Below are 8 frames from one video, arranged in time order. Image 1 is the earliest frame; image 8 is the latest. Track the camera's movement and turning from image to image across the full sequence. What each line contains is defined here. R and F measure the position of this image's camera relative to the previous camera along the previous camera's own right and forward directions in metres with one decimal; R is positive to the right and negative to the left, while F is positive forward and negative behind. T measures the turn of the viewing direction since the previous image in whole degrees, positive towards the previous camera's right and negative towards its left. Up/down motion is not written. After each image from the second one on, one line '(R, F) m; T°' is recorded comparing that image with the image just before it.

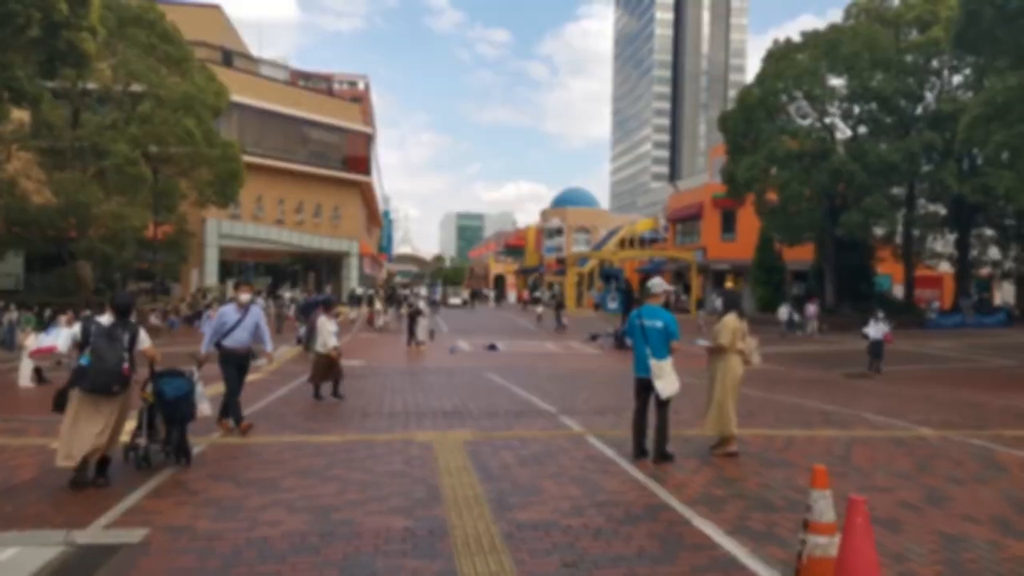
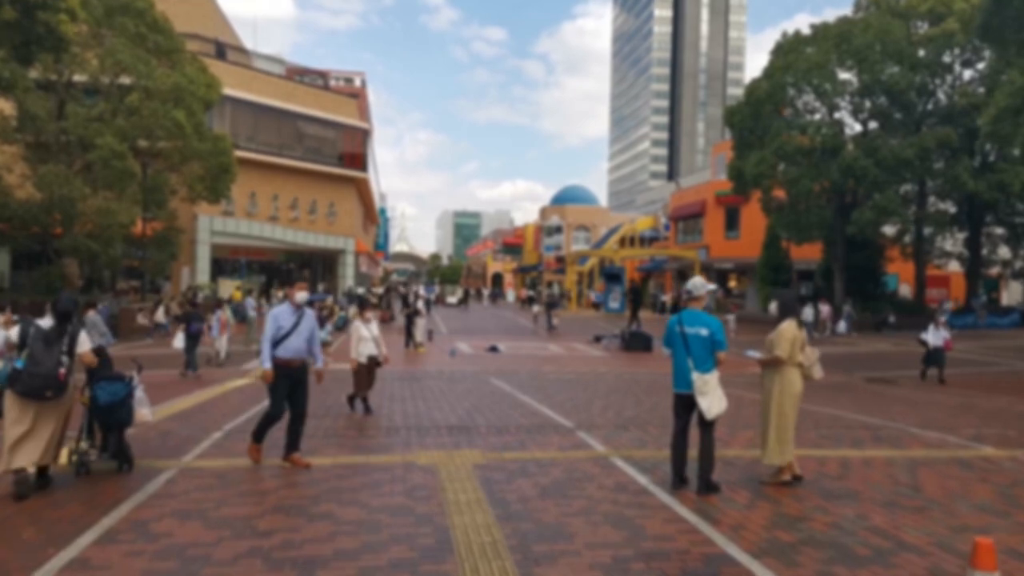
(-0.2, +1.1) m; 0°
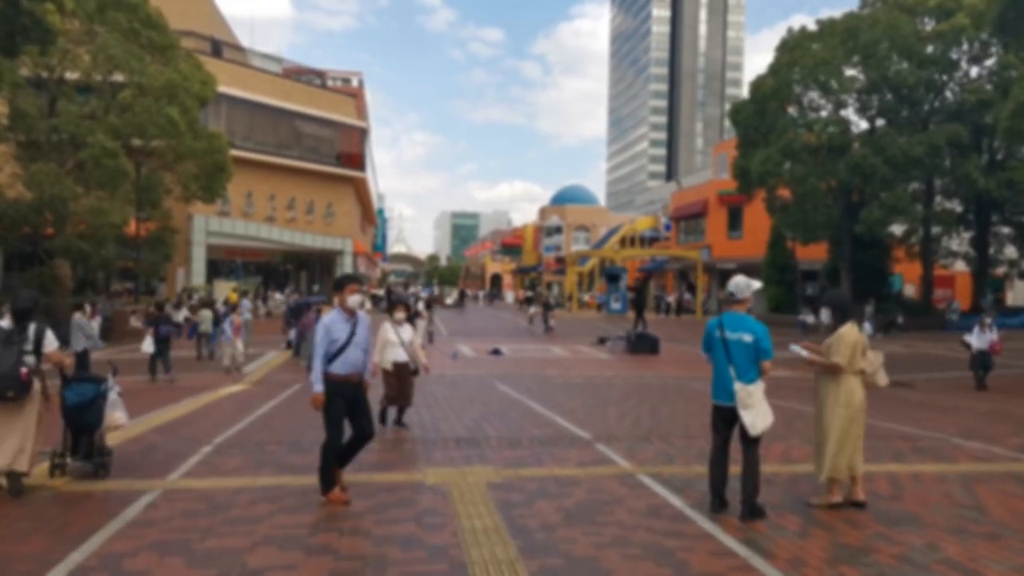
(-0.1, +0.7) m; 0°
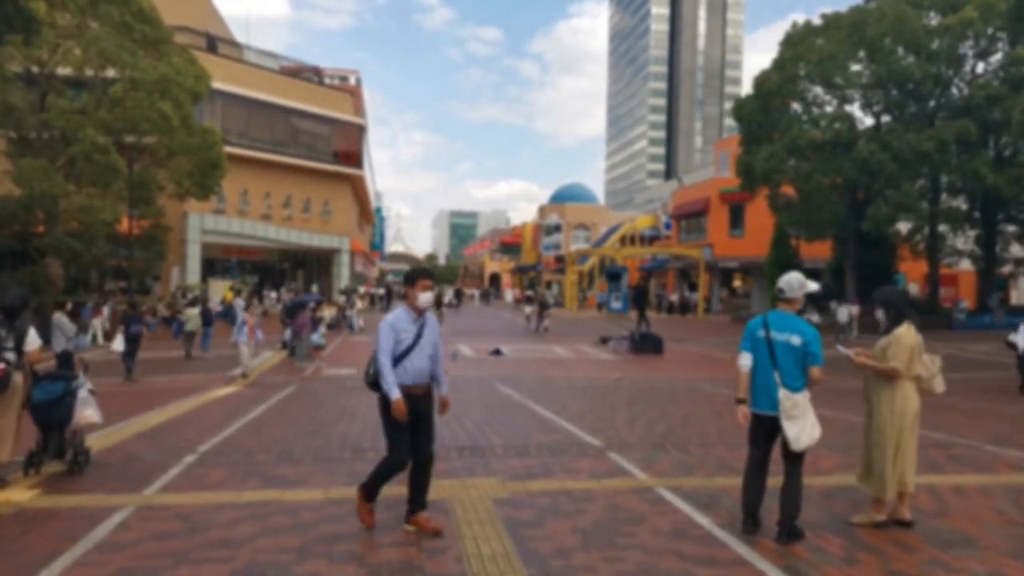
(-0.1, +0.7) m; 0°
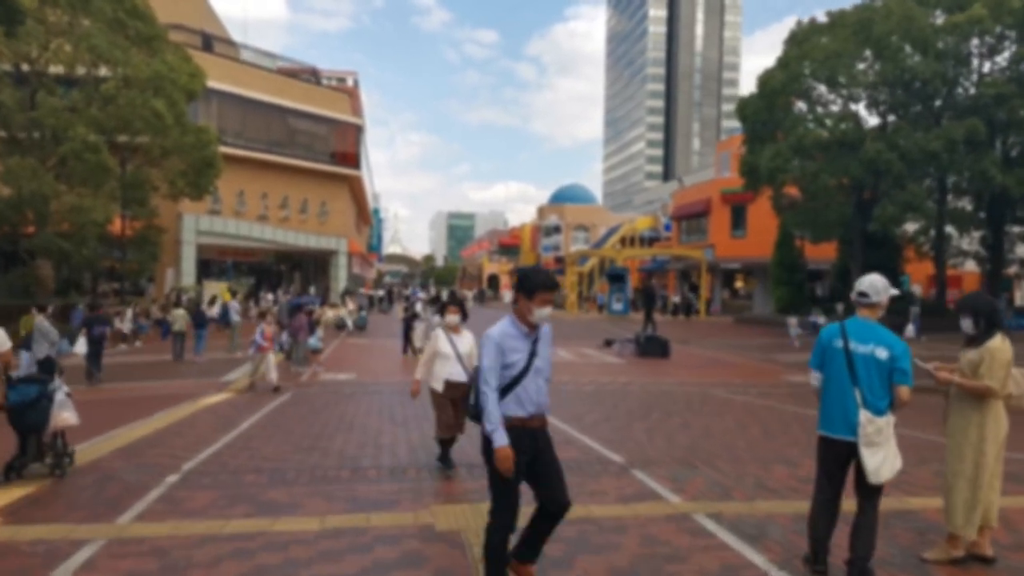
(-0.1, +0.7) m; 0°
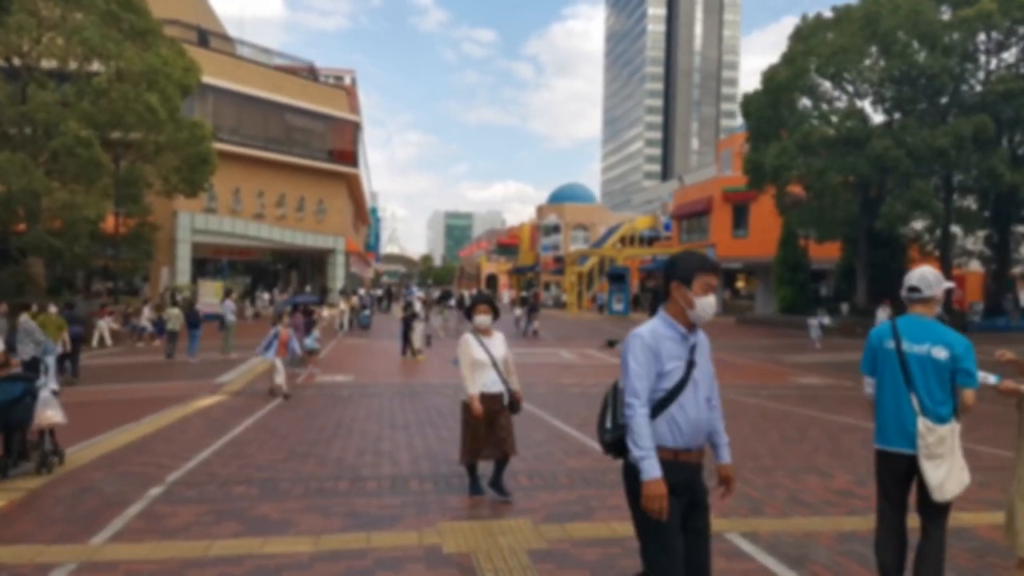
(-0.1, +0.6) m; 0°
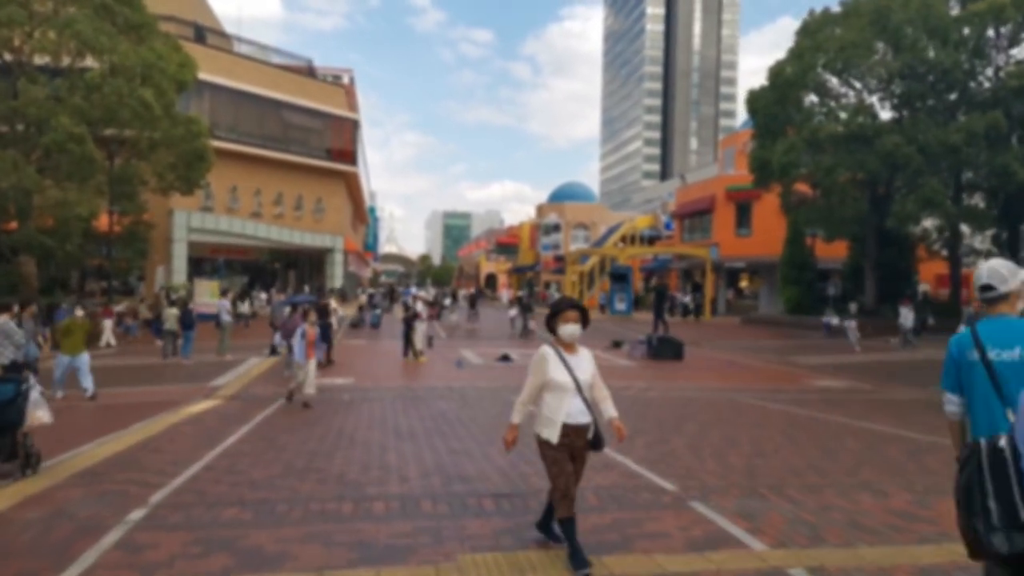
(-0.2, +0.7) m; 0°
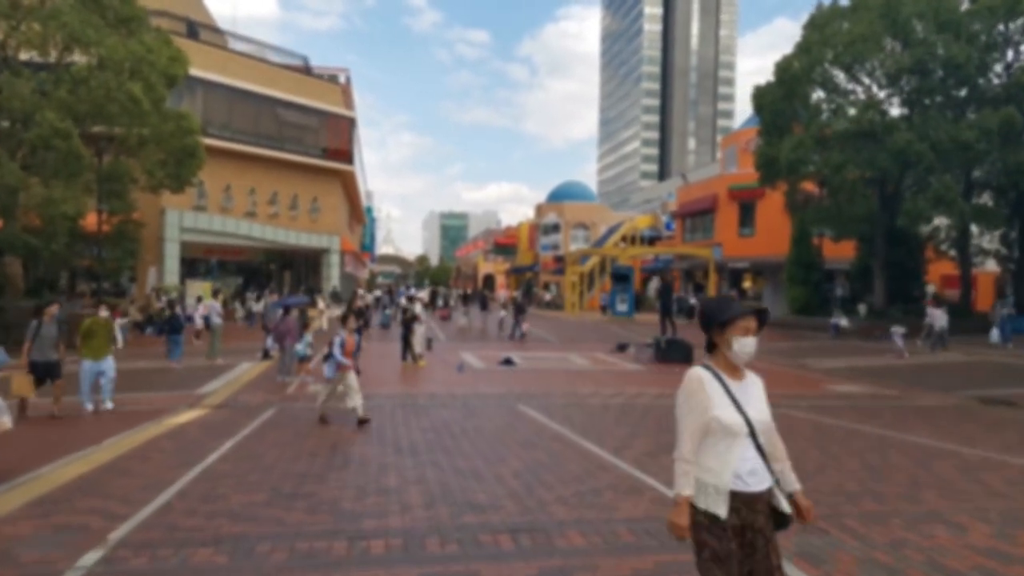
(-0.1, +0.9) m; 0°
